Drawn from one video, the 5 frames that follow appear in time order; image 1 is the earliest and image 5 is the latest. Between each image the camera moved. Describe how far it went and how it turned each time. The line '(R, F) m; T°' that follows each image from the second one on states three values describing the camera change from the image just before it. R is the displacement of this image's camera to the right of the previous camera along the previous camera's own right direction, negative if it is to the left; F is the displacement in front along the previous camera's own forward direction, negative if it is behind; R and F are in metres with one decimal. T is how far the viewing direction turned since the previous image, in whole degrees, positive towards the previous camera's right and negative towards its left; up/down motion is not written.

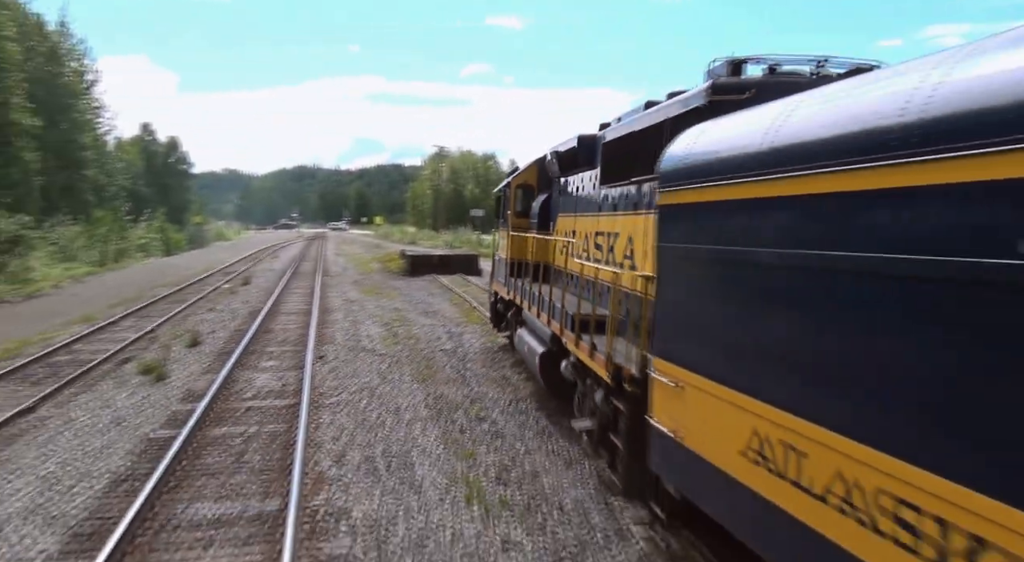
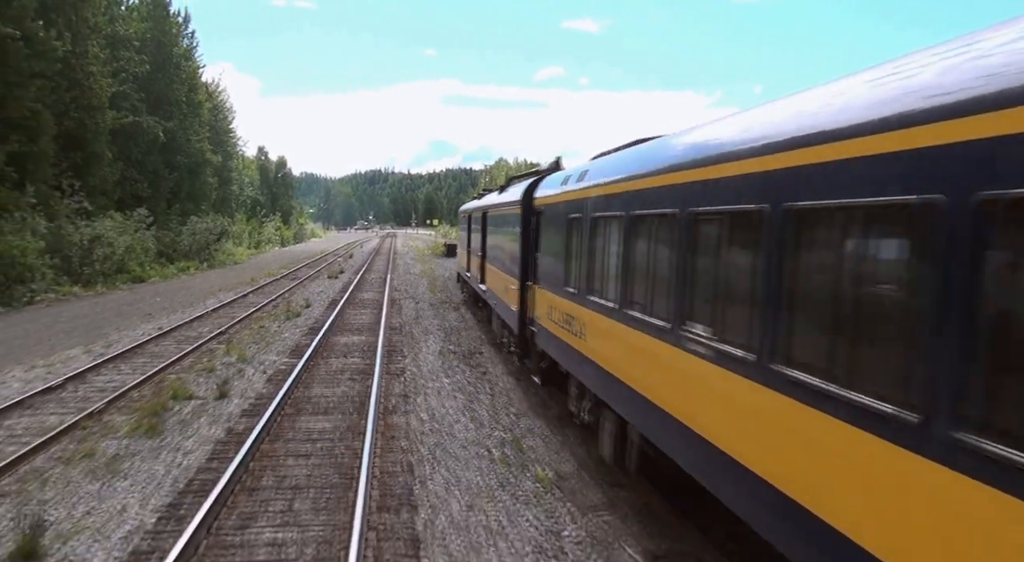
(+5.4, -17.0) m; -6°
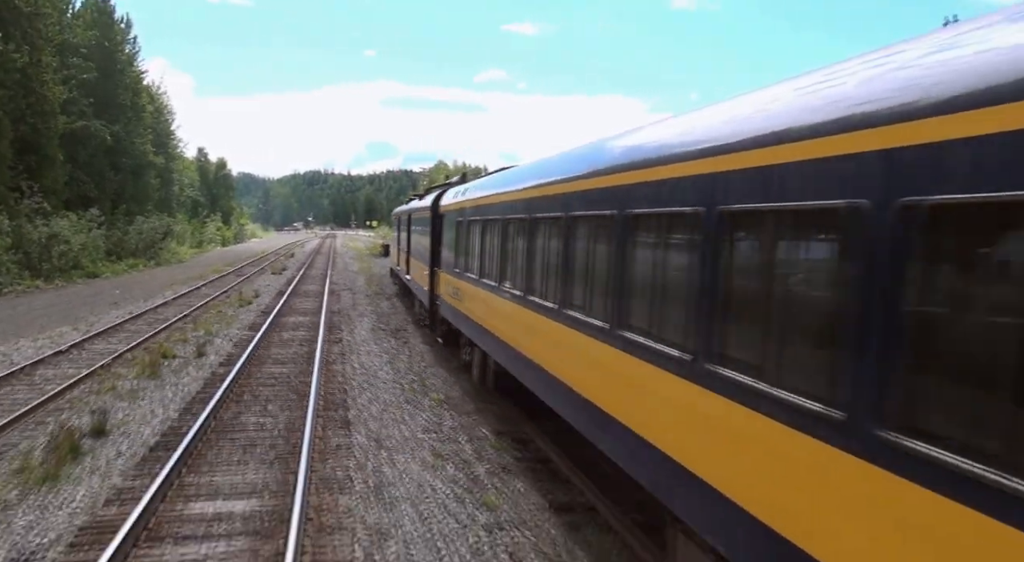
(+0.7, -3.2) m; +5°
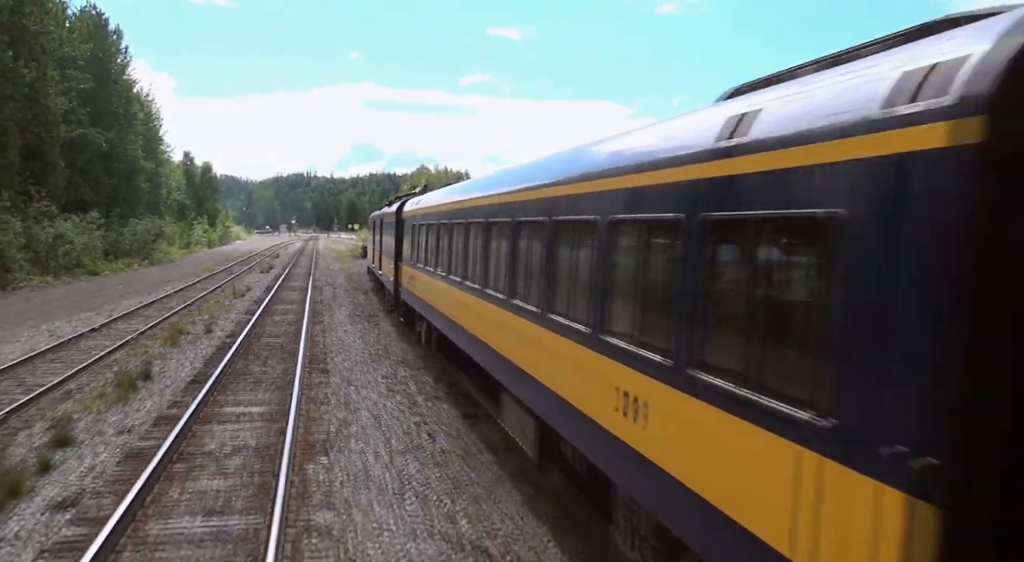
(+0.9, -3.1) m; +2°
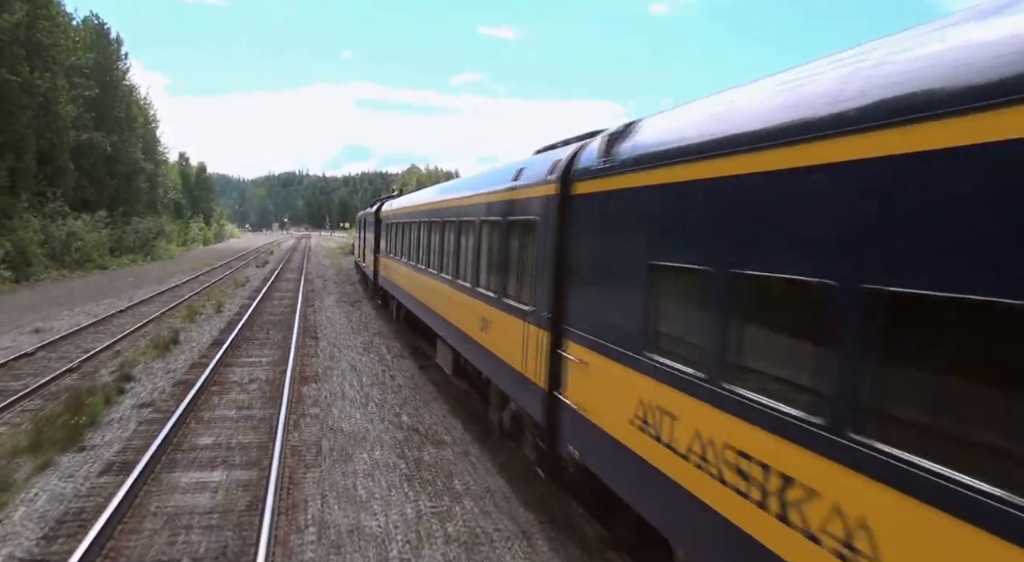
(+1.0, -3.0) m; +1°
